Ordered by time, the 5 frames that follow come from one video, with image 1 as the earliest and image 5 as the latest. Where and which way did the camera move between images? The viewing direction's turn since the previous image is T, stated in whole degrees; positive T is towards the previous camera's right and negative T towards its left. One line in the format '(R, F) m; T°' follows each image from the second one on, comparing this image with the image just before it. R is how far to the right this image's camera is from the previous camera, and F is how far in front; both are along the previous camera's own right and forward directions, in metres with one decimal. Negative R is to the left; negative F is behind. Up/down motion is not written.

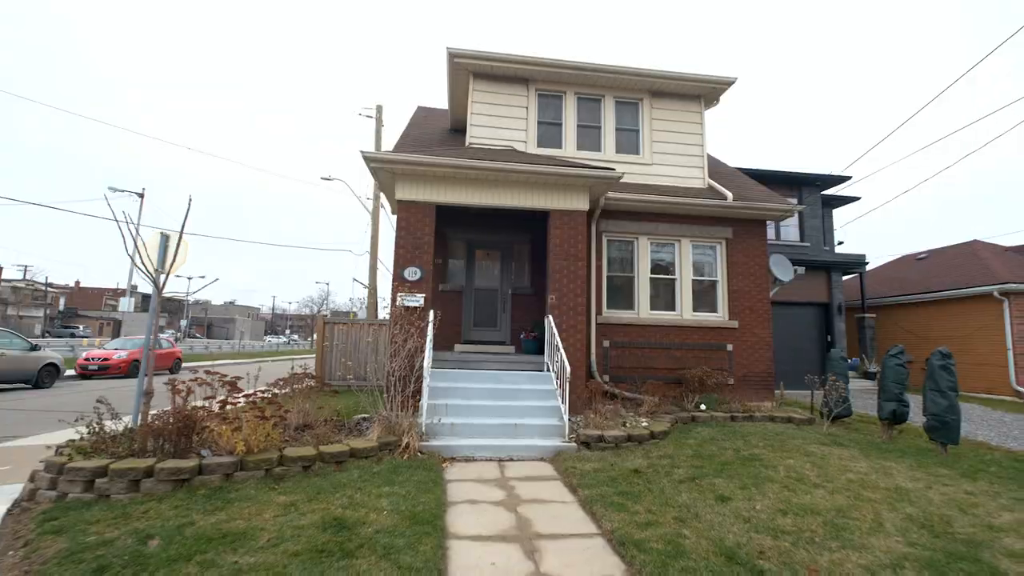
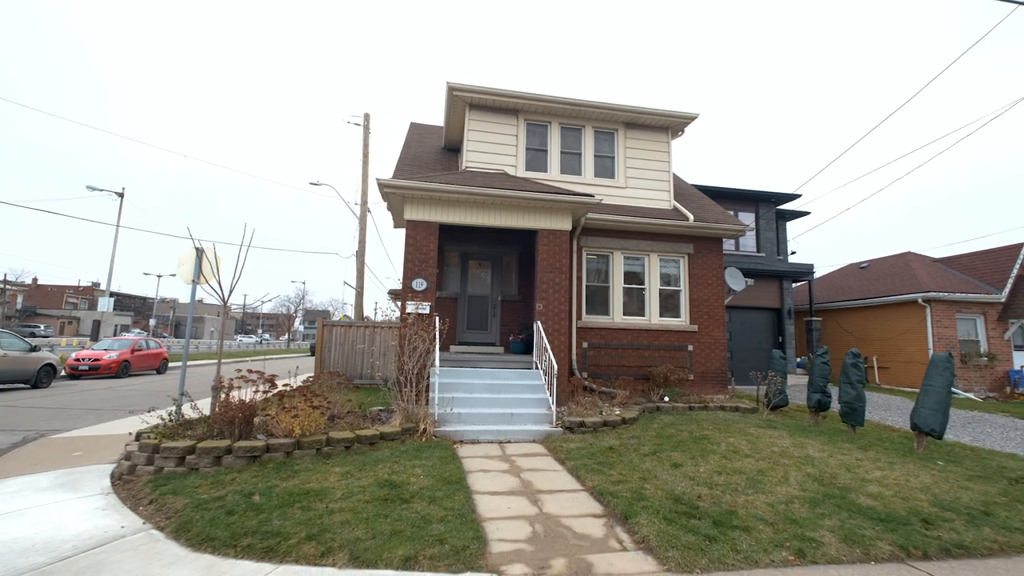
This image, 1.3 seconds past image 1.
(-0.3, -1.1) m; +3°
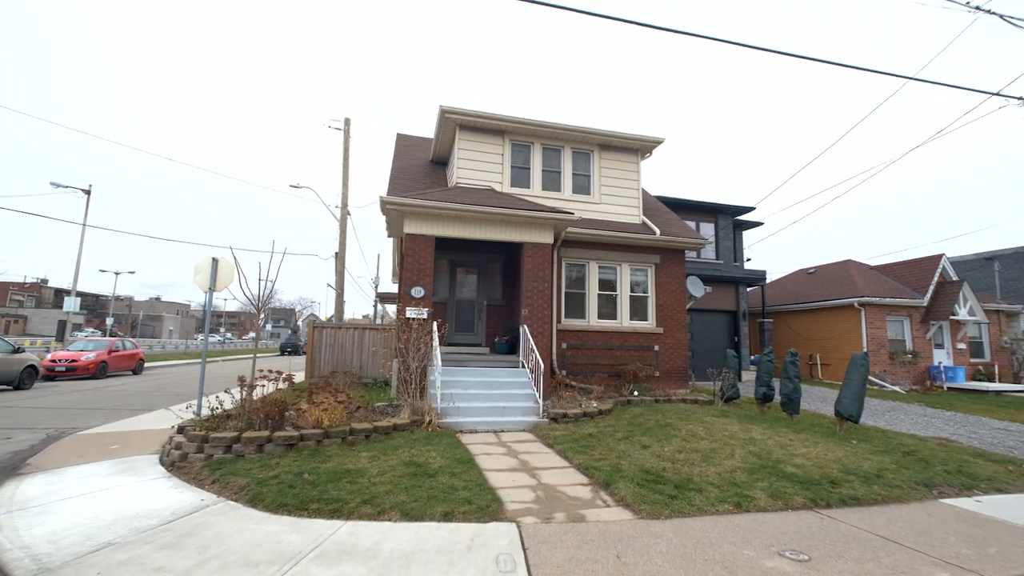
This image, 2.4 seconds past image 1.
(-0.4, -0.9) m; +4°
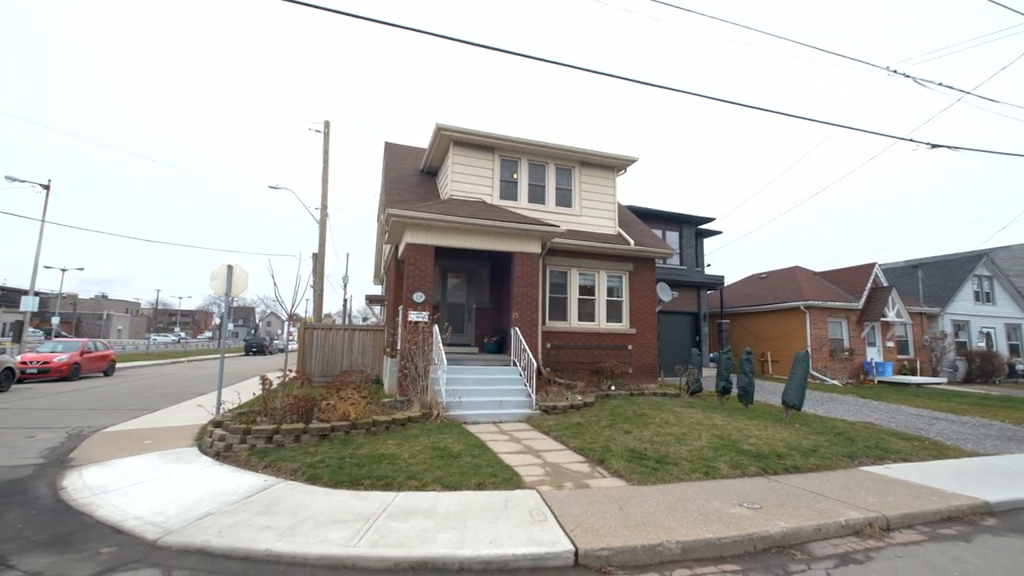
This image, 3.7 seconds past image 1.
(-0.6, -0.9) m; +4°
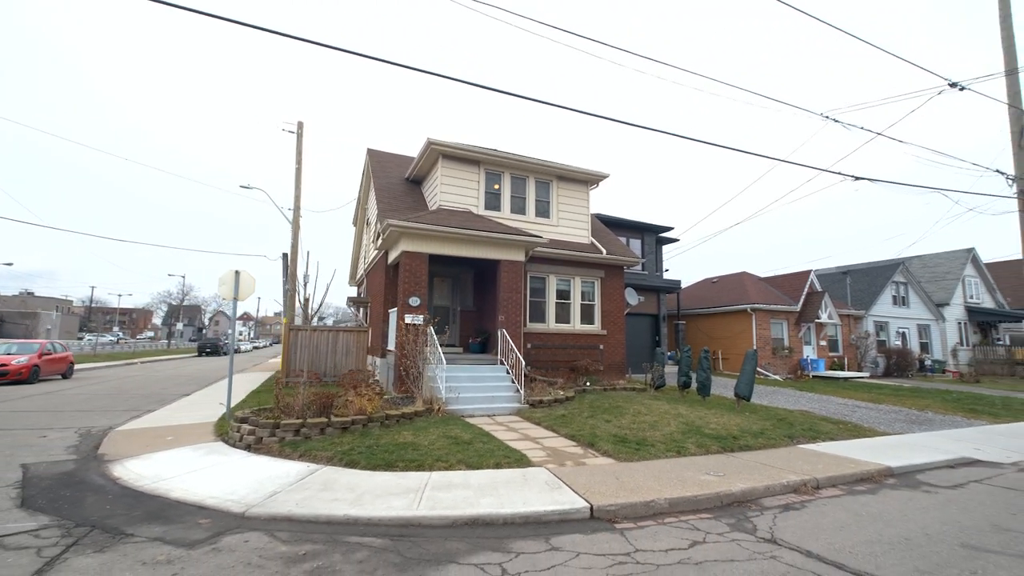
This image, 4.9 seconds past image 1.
(-0.7, -0.9) m; +5°
